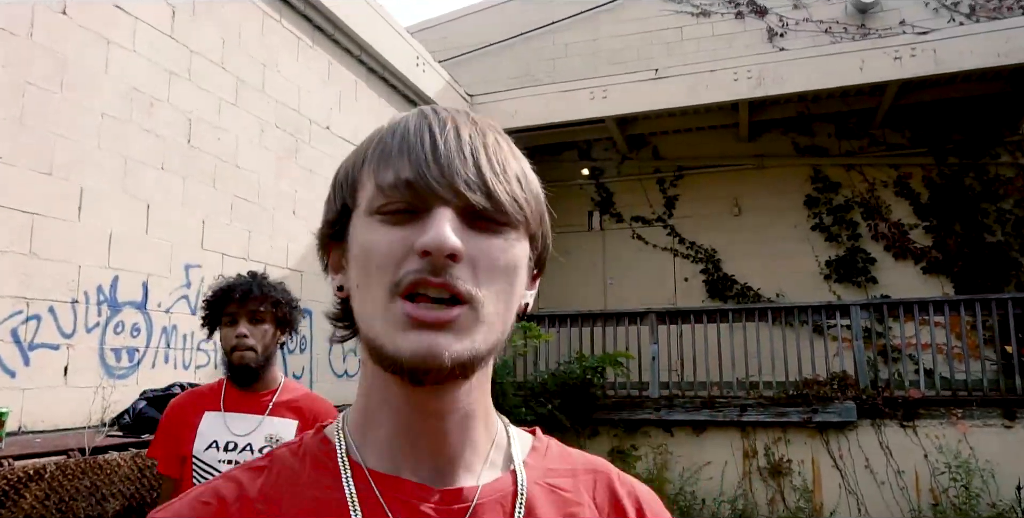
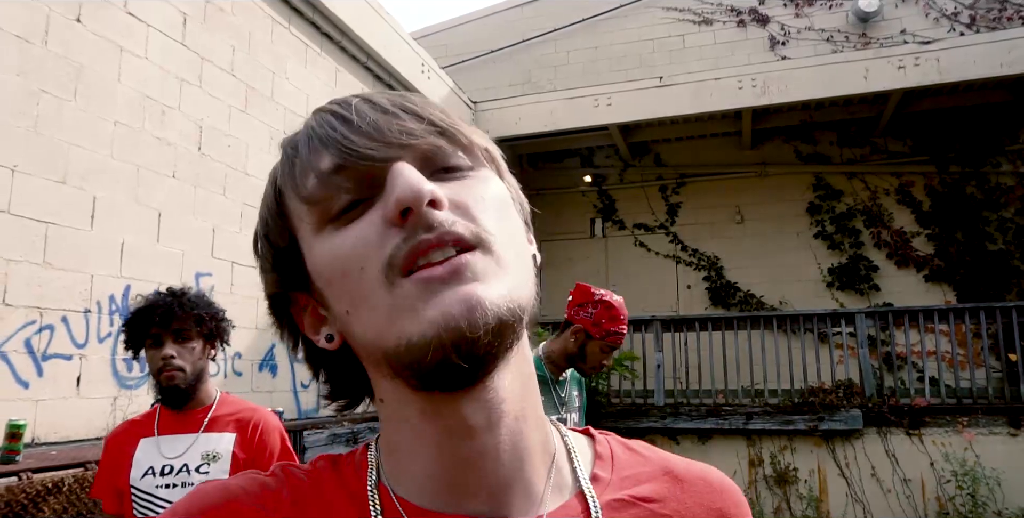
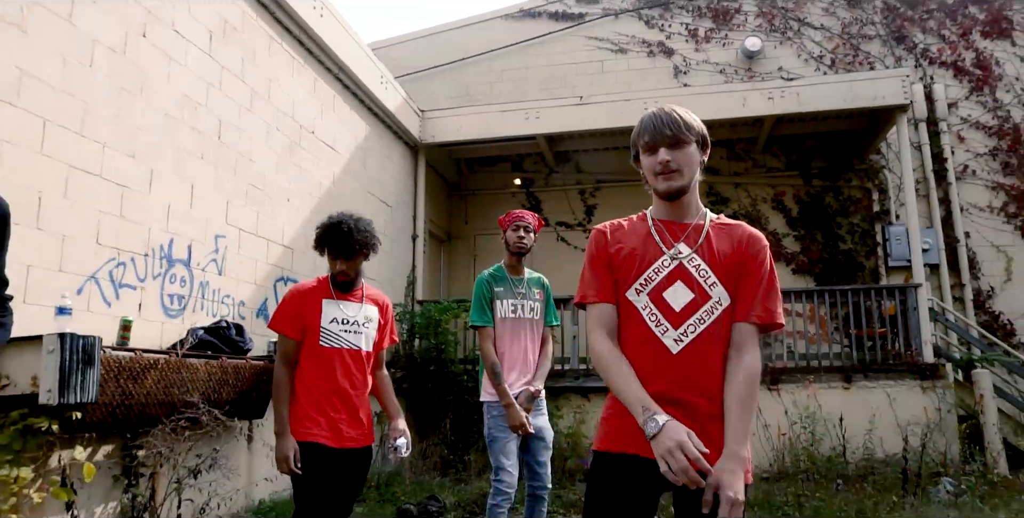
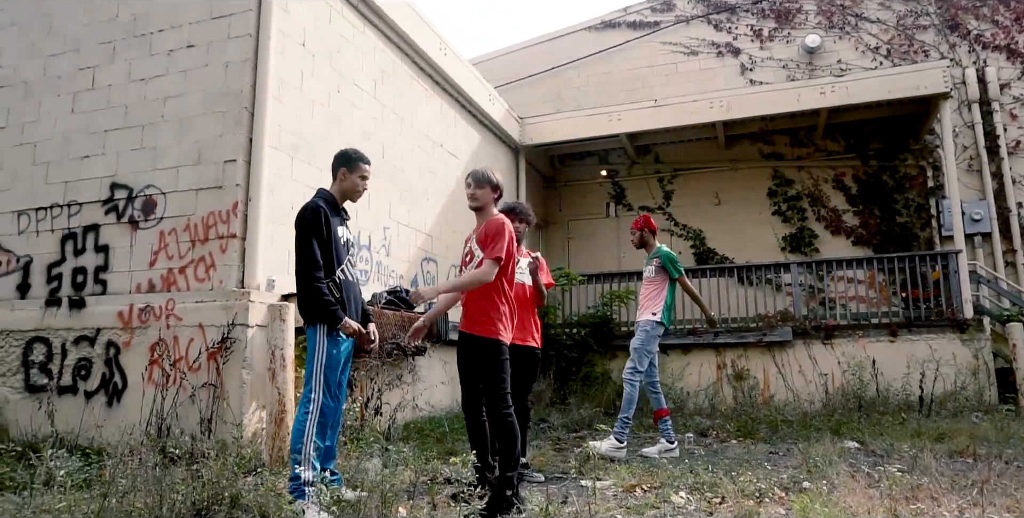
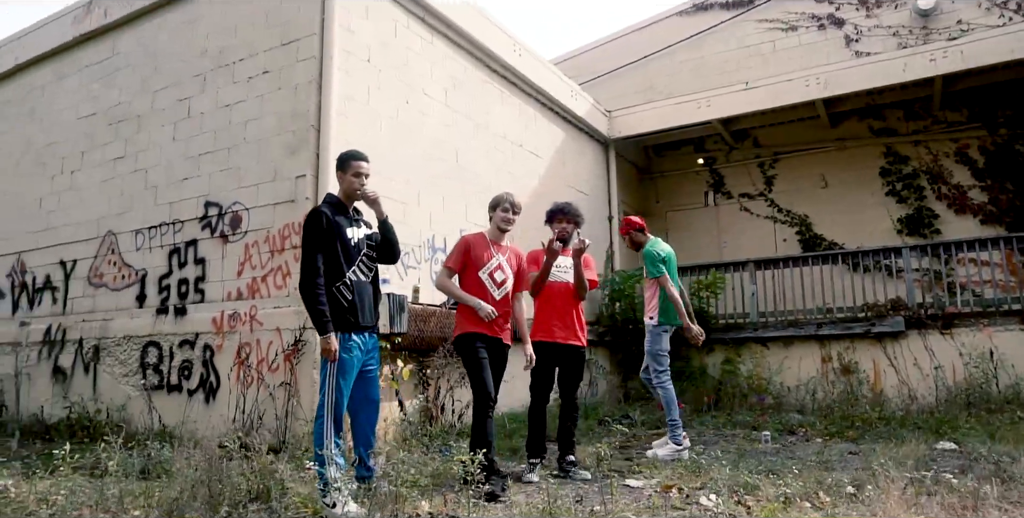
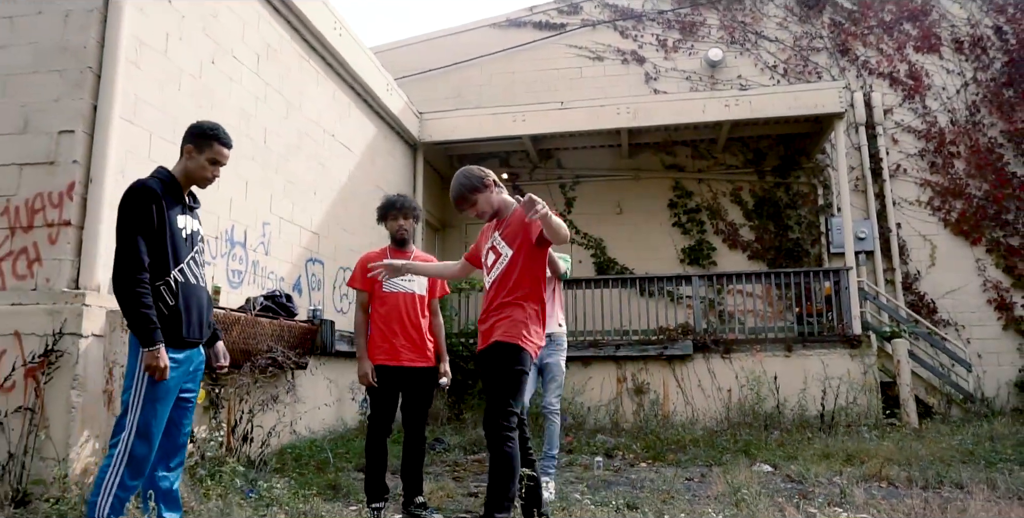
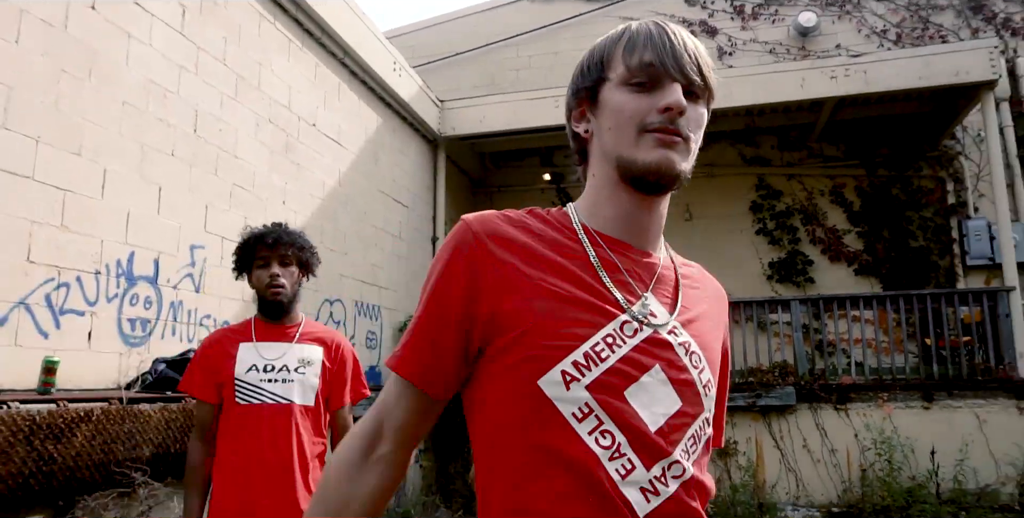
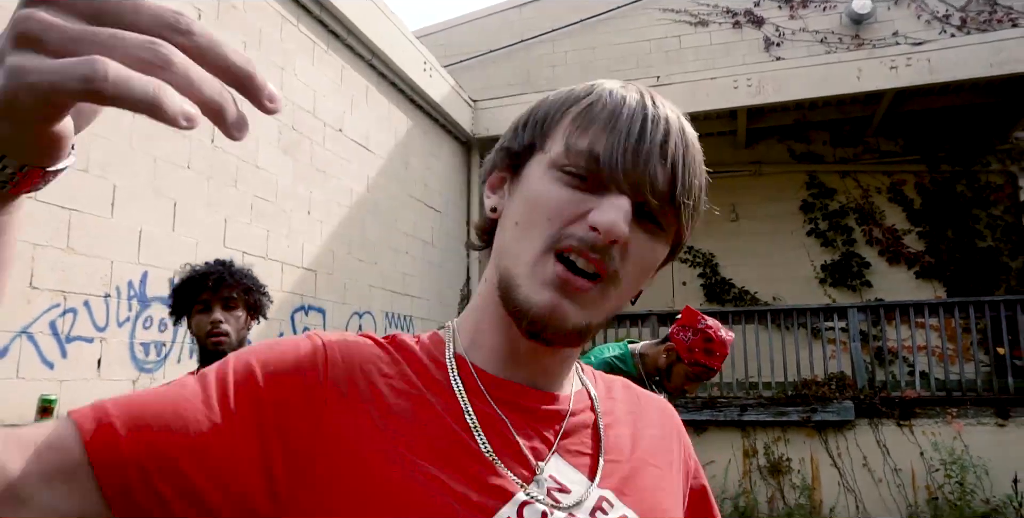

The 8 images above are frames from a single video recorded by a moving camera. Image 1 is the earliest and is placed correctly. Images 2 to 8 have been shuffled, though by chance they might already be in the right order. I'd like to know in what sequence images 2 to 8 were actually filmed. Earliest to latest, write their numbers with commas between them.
2, 8, 7, 3, 6, 4, 5
